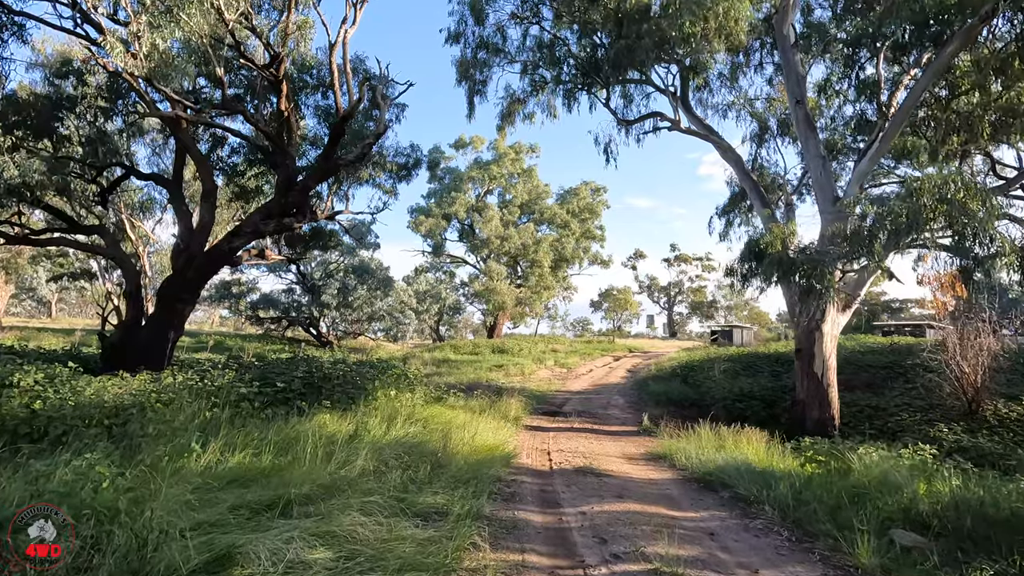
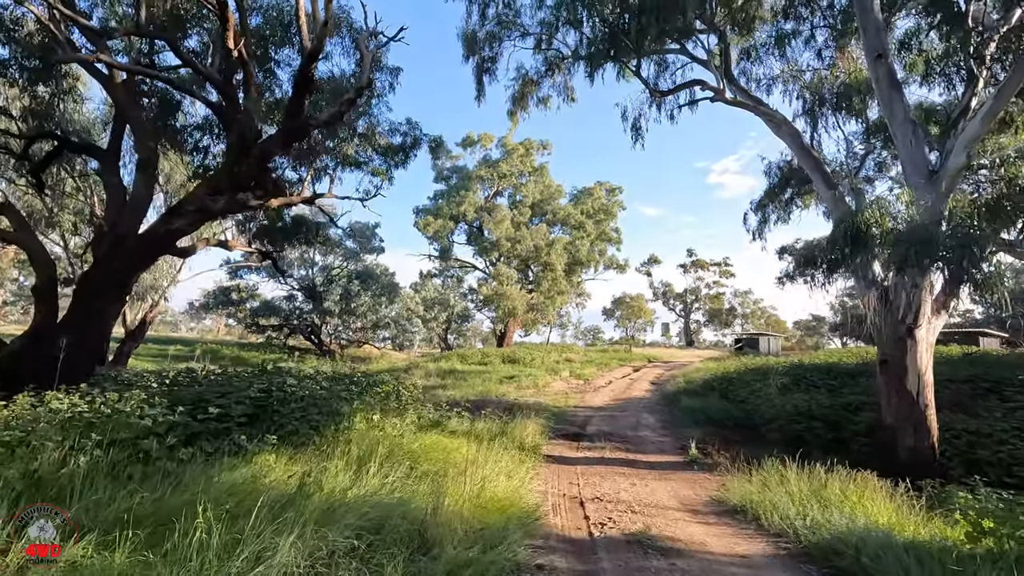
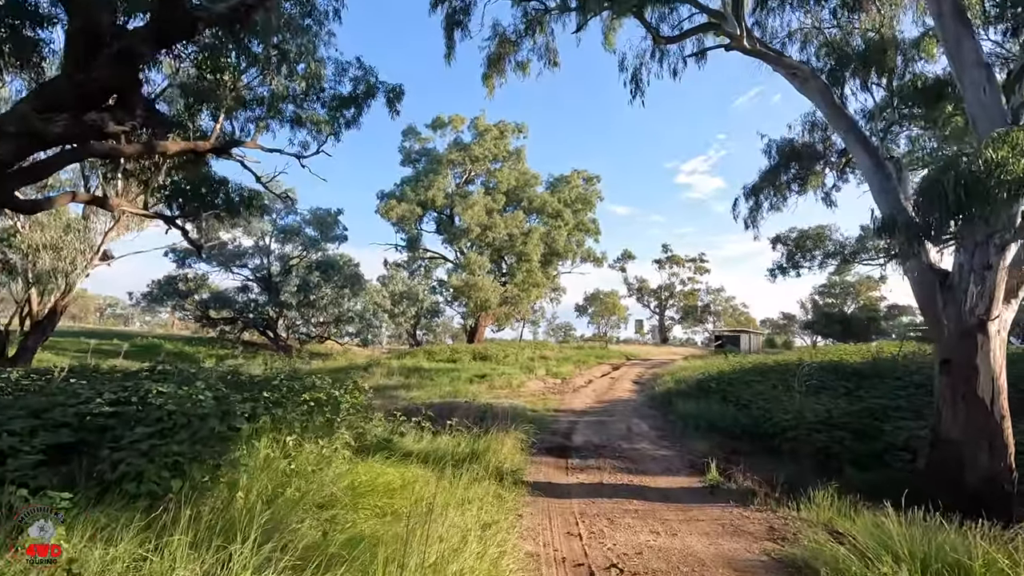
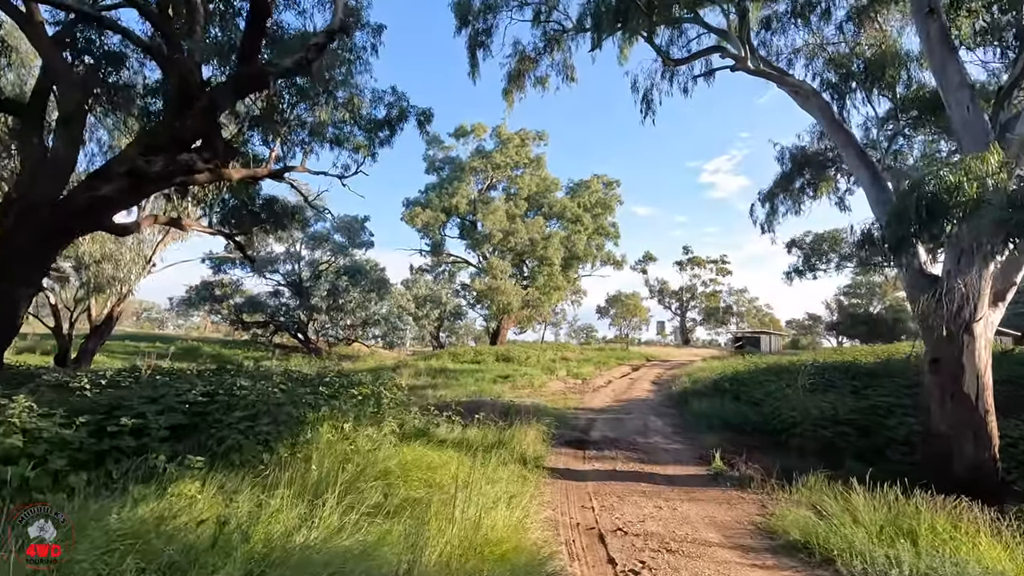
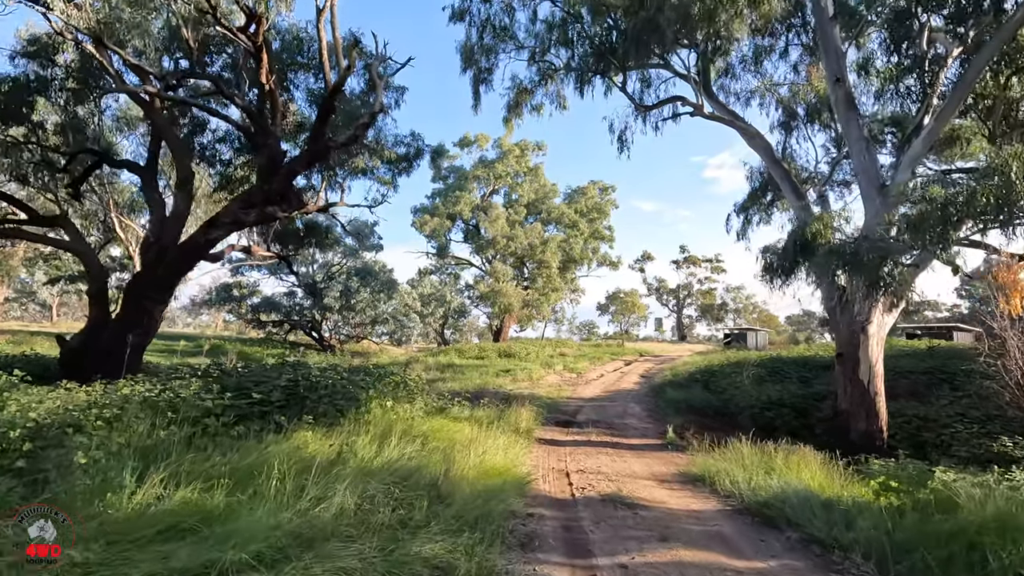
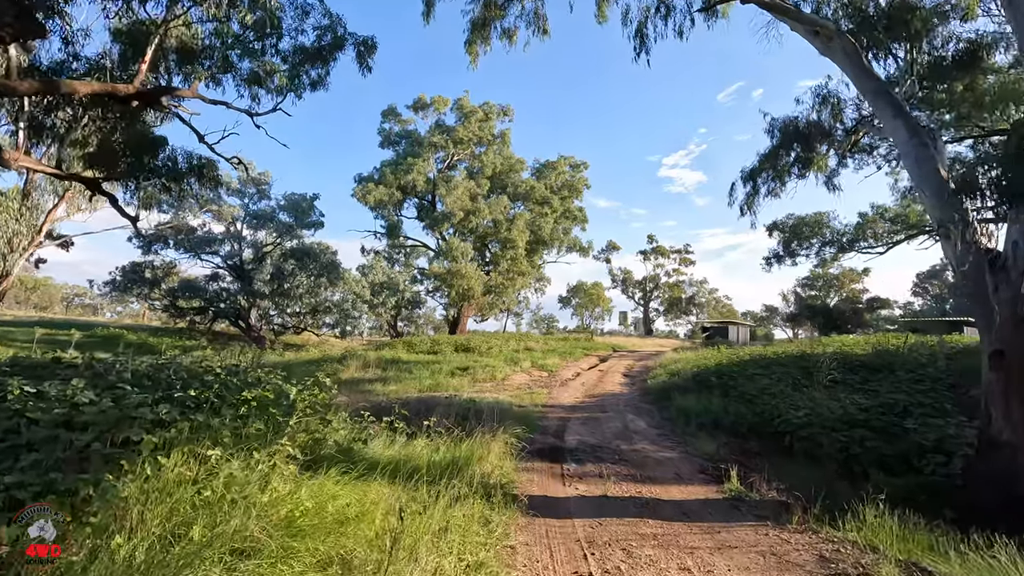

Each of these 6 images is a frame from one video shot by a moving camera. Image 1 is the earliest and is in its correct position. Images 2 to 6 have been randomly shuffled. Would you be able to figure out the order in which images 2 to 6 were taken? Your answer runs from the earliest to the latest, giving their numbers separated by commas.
5, 2, 4, 3, 6
